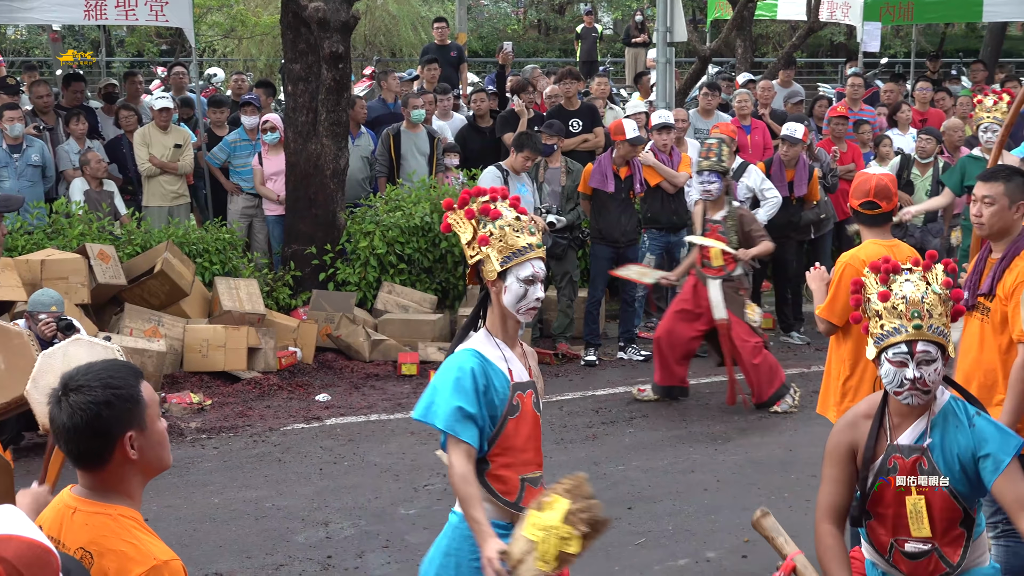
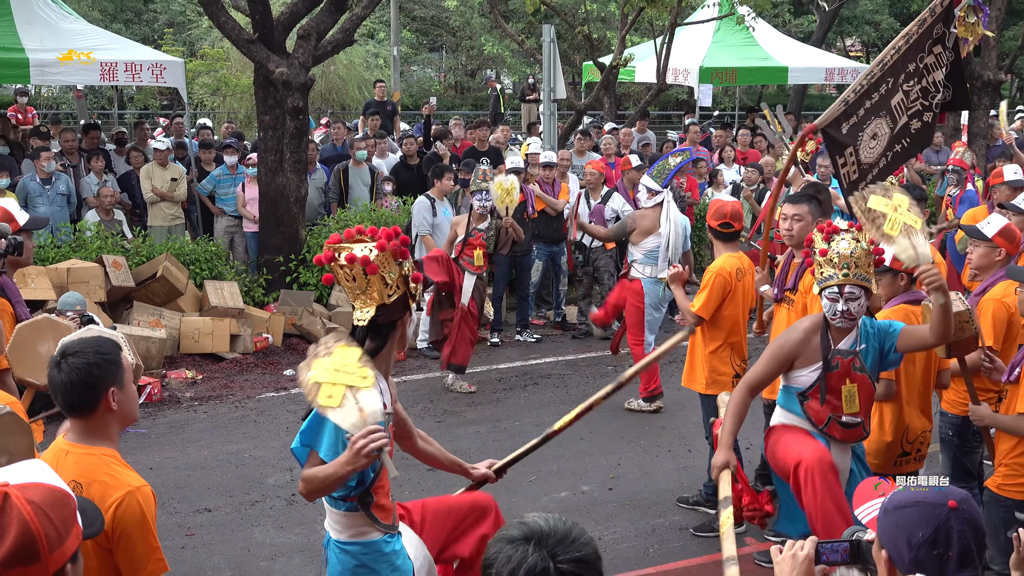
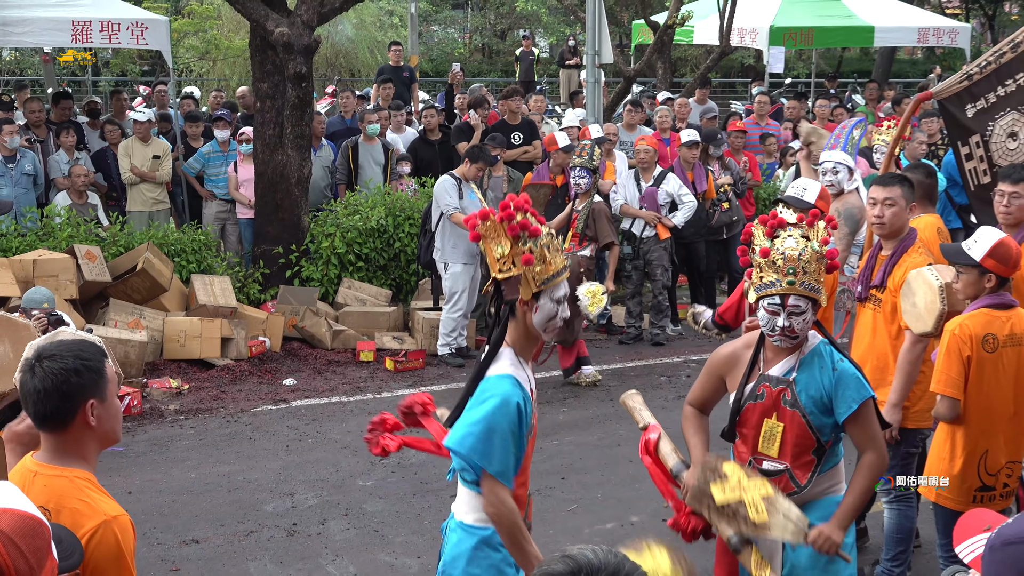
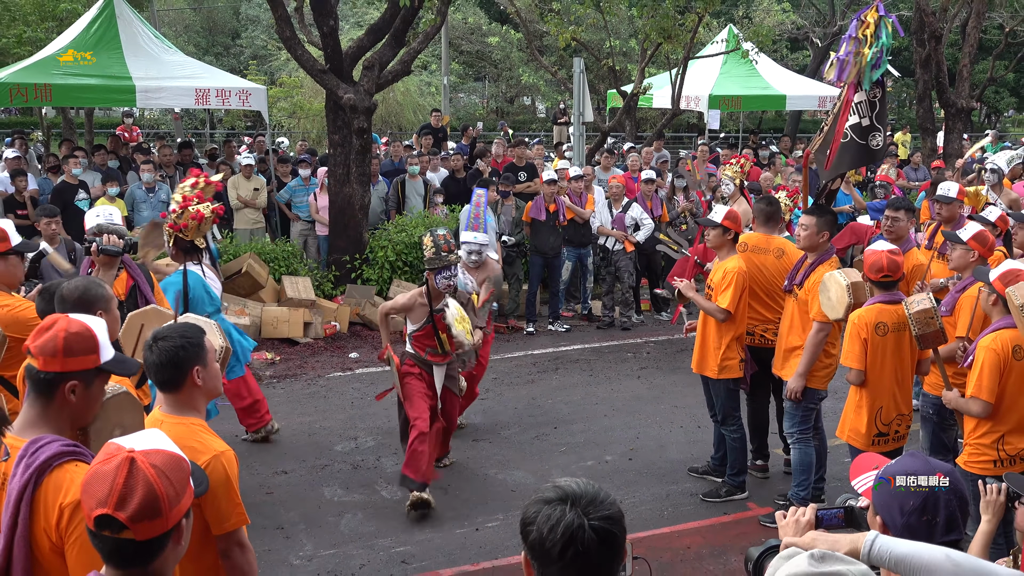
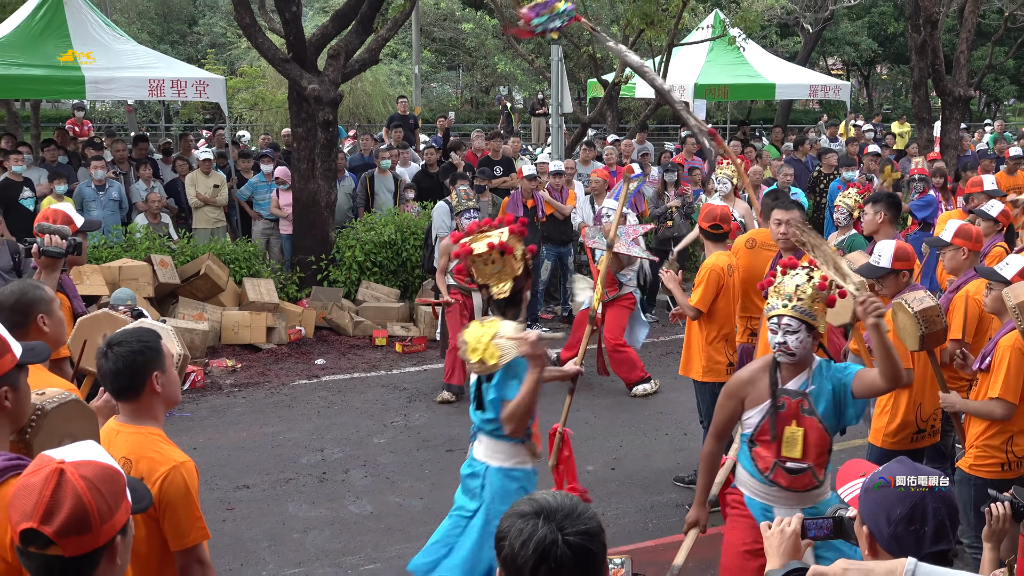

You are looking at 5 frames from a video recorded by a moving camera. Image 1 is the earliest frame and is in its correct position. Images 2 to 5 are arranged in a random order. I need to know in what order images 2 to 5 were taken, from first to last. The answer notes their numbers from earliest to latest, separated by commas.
3, 2, 5, 4
